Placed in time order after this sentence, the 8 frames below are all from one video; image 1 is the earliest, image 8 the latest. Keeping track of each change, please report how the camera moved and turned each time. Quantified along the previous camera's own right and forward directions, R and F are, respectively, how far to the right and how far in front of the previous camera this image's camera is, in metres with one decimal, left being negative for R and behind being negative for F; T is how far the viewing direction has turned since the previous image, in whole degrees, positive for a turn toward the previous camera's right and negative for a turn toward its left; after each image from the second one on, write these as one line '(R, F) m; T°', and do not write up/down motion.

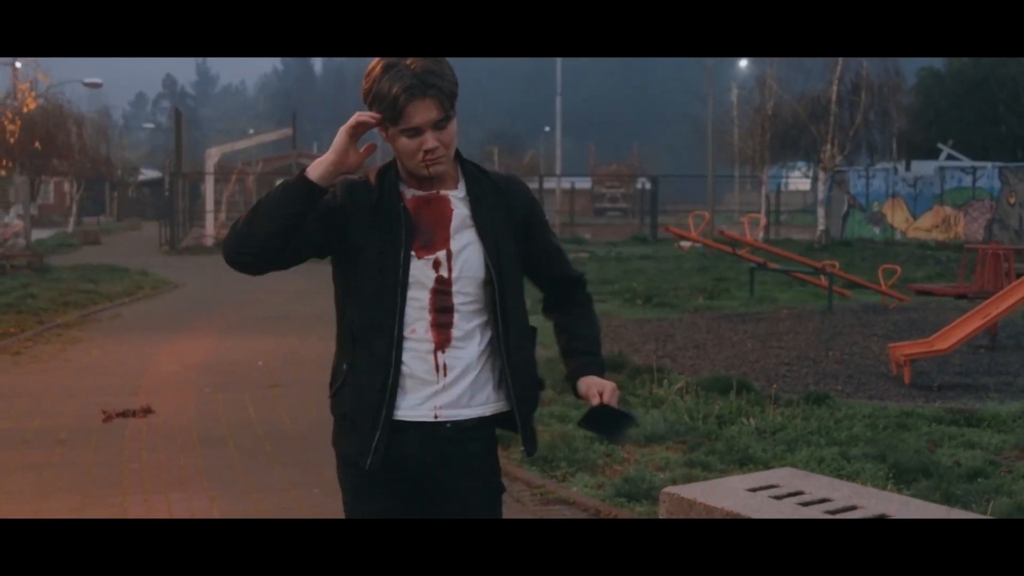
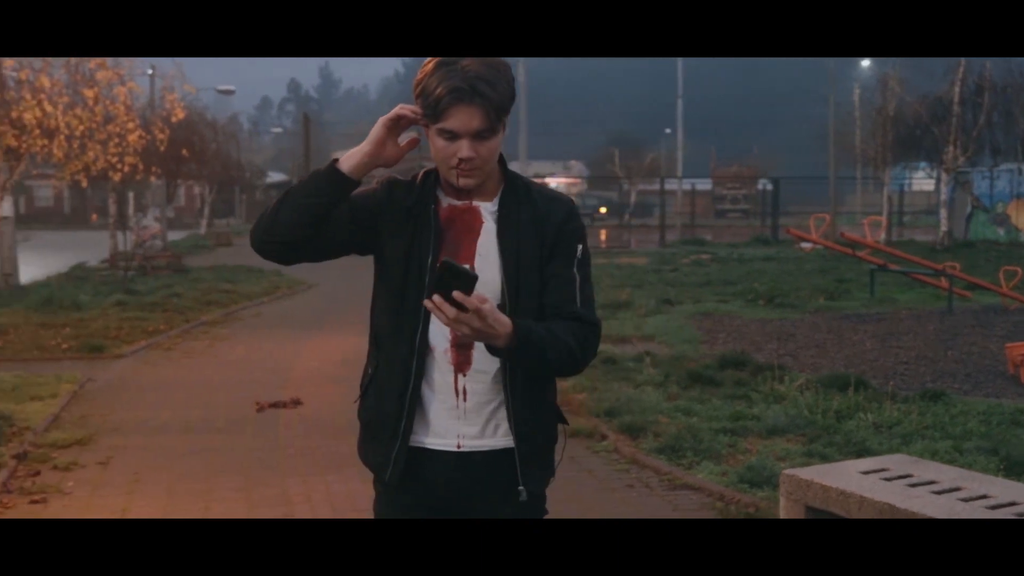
(-0.1, -0.6) m; -6°
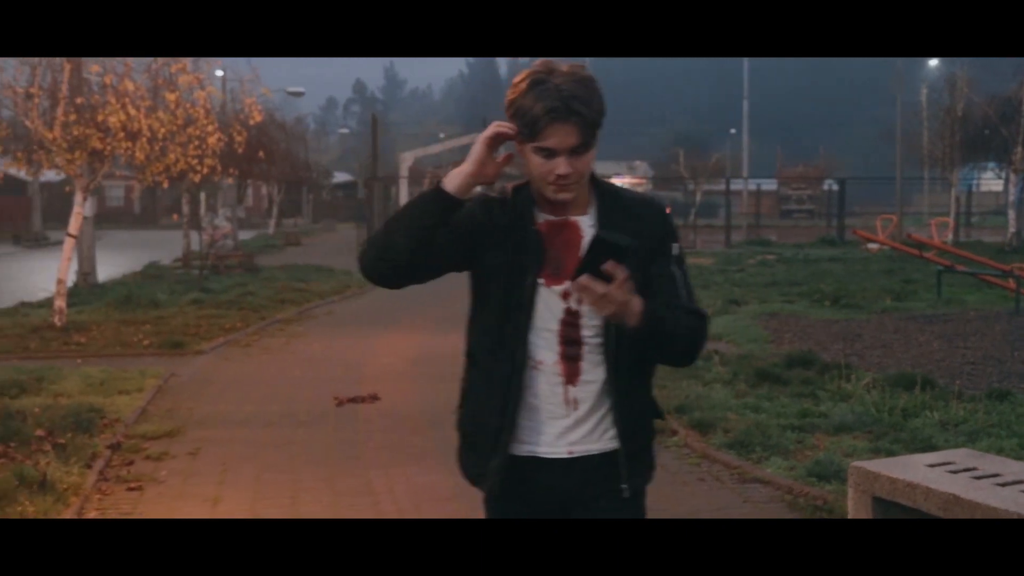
(-0.1, -0.3) m; -3°
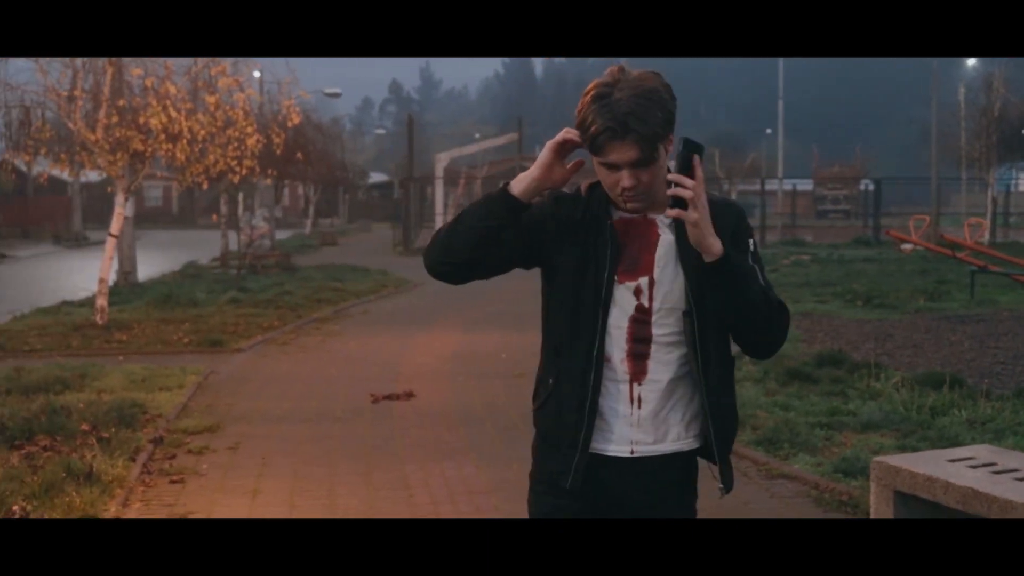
(0.0, -0.2) m; -2°
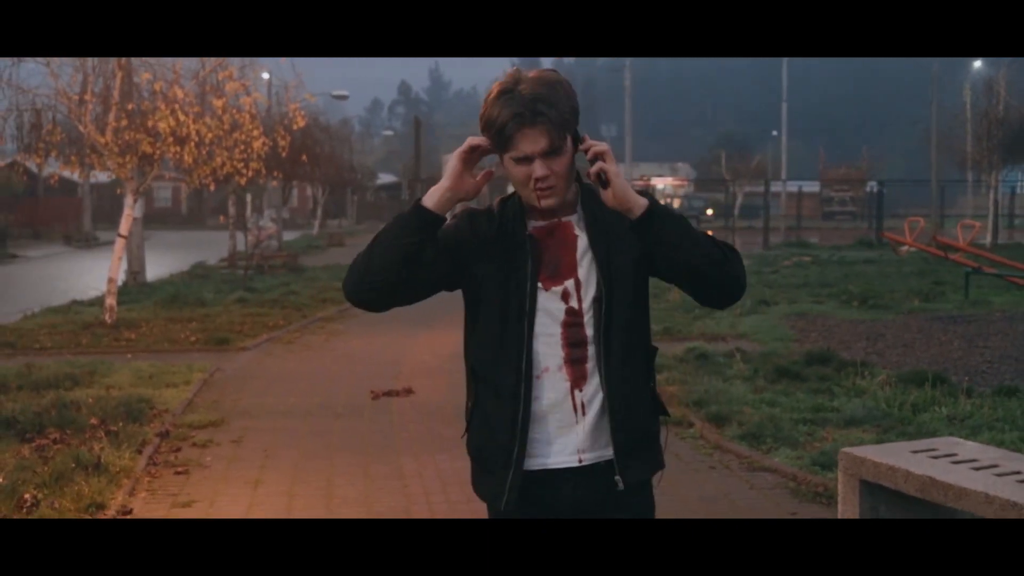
(+0.1, -0.3) m; 0°
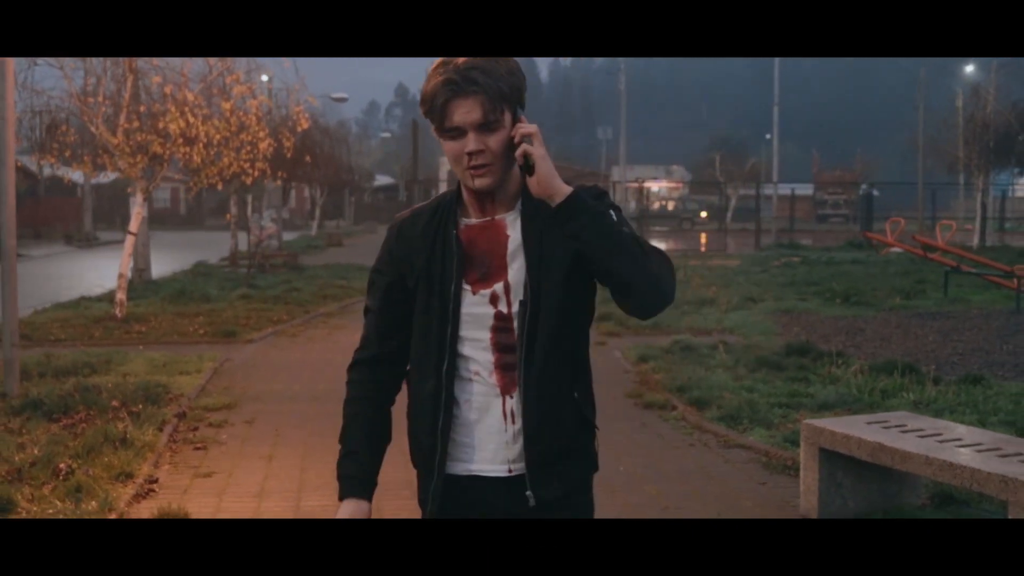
(0.0, -0.6) m; 0°
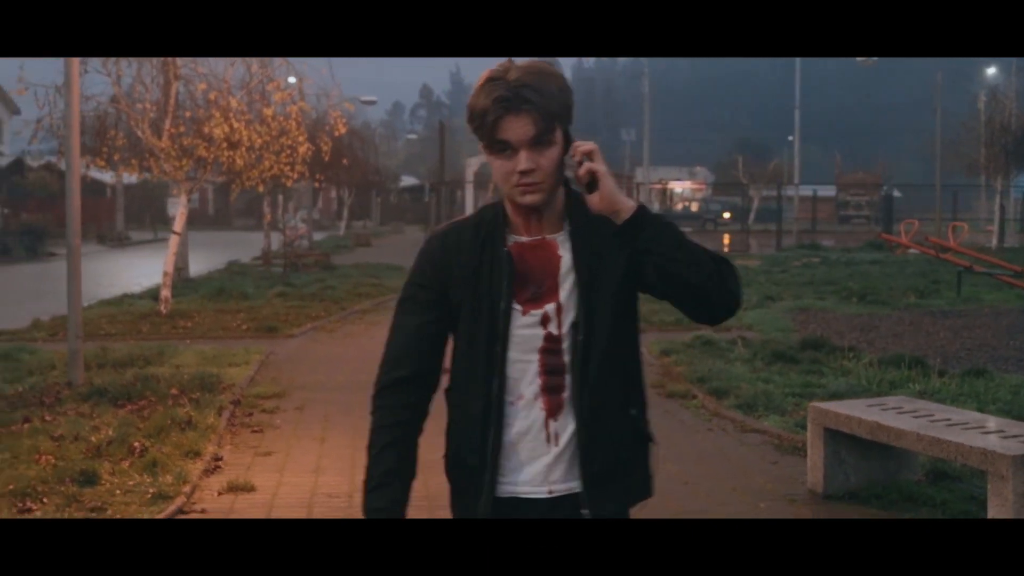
(-0.1, -0.7) m; -1°
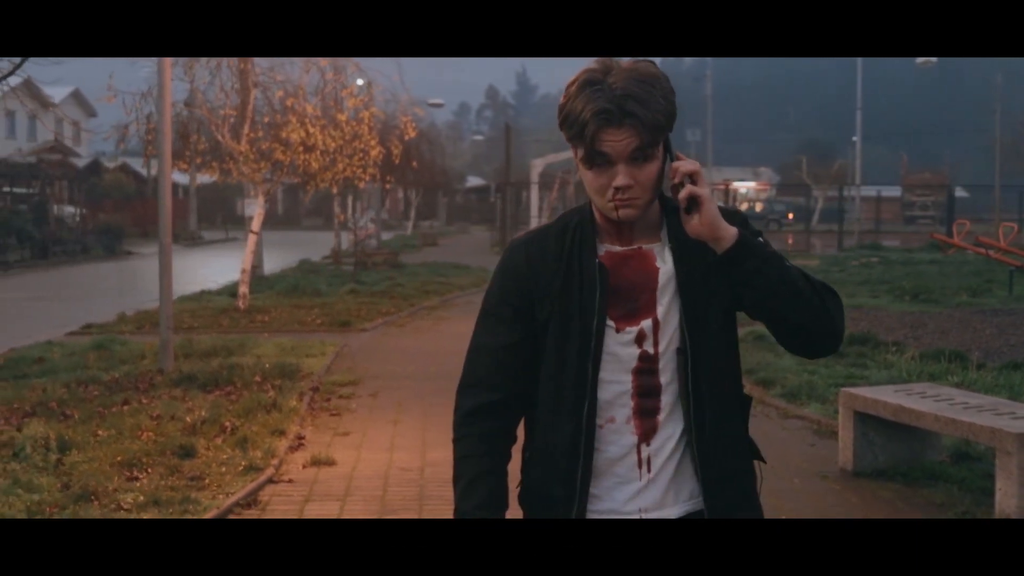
(+0.1, -0.7) m; -3°
